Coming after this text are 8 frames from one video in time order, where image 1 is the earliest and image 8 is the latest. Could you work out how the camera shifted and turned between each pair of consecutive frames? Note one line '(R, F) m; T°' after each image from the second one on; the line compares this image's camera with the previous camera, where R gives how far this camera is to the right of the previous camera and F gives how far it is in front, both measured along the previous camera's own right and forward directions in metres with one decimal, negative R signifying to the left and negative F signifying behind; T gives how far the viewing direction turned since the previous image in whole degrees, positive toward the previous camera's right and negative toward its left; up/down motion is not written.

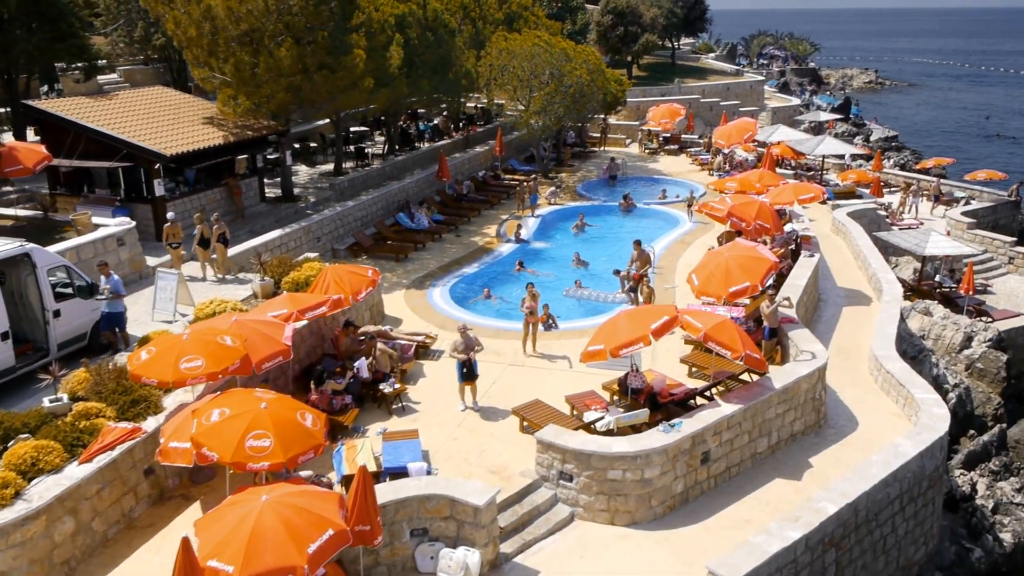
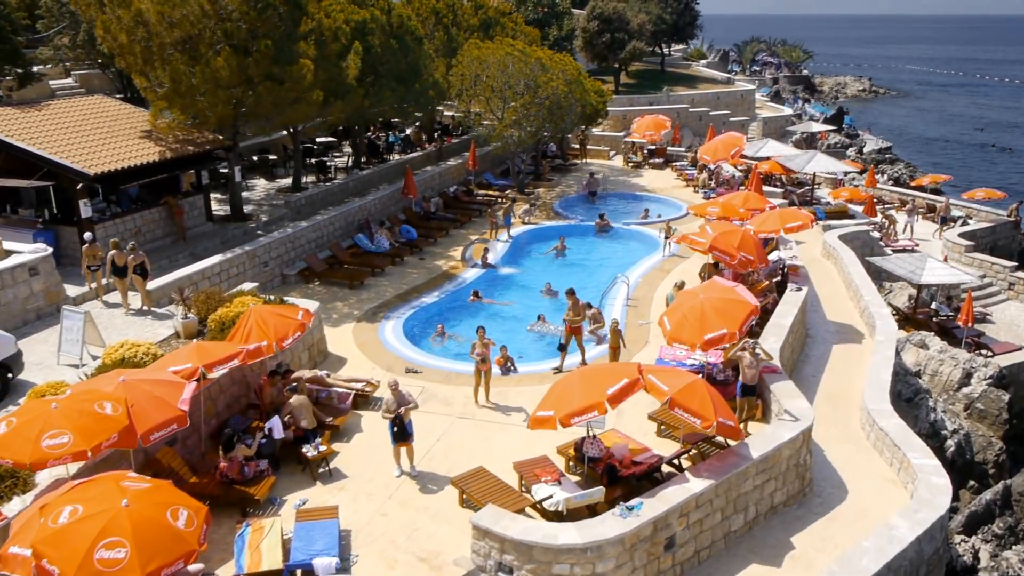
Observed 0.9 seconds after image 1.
(+0.7, +1.7) m; 0°
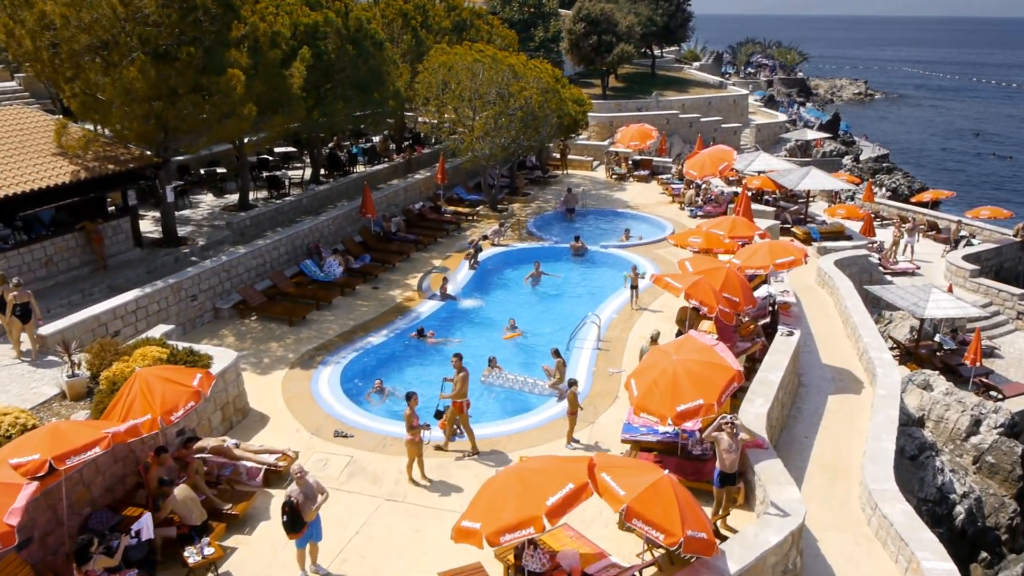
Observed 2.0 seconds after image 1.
(+0.8, +2.2) m; 0°
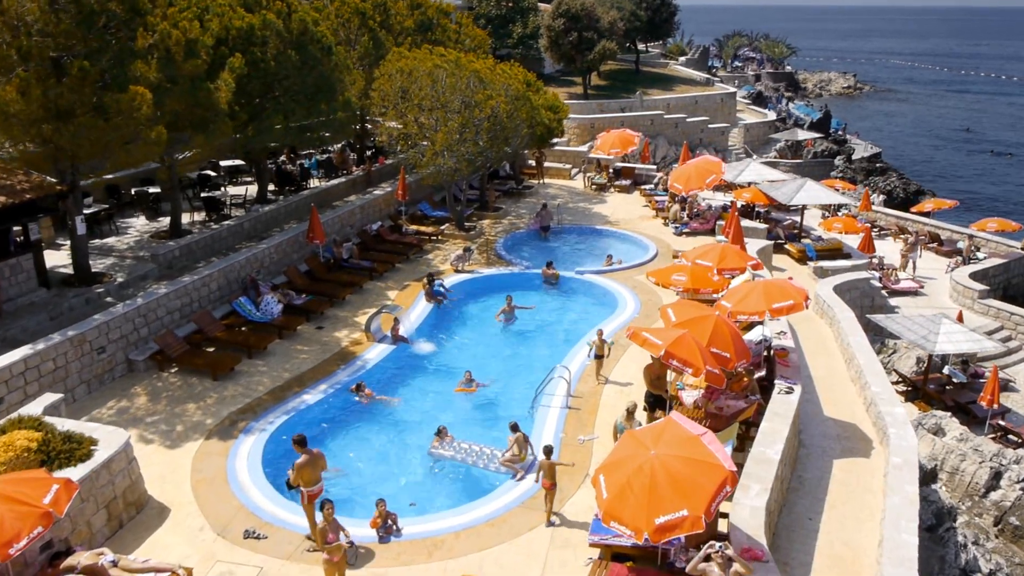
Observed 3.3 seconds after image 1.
(+0.6, +2.4) m; +1°
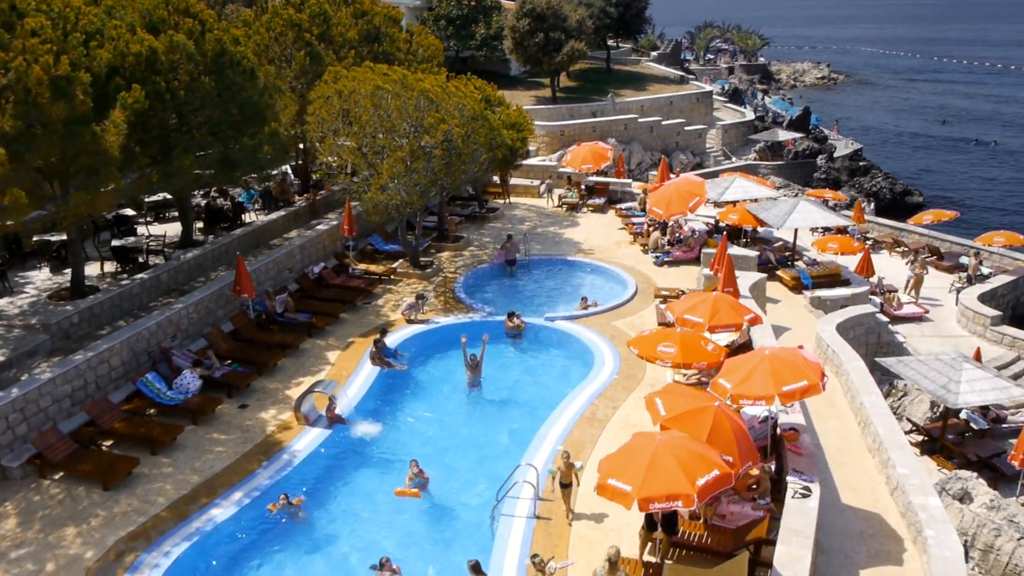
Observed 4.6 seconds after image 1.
(+0.4, +2.7) m; +1°
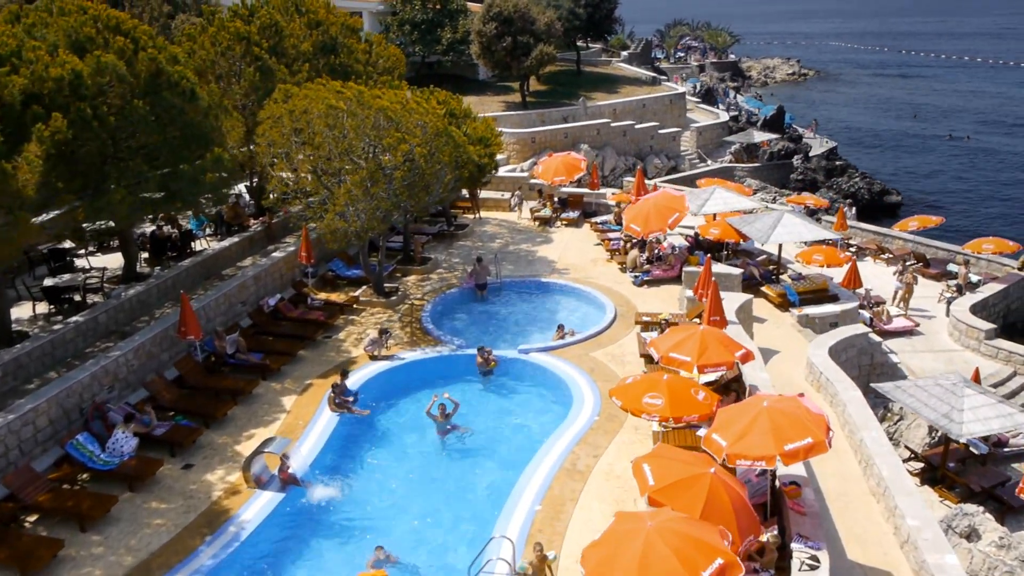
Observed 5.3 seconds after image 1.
(+0.1, +1.4) m; +2°
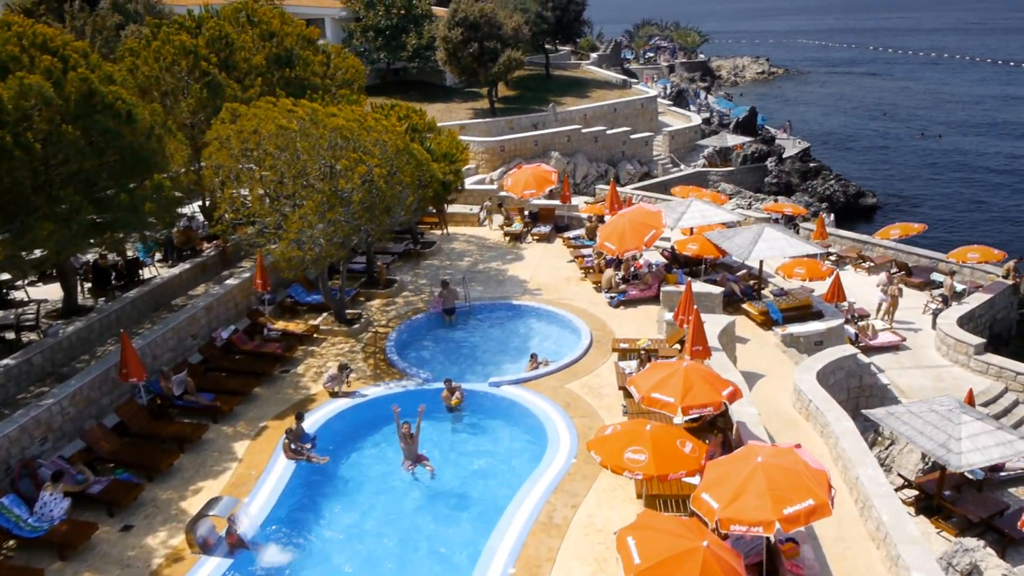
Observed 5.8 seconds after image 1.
(+0.1, +1.1) m; +2°
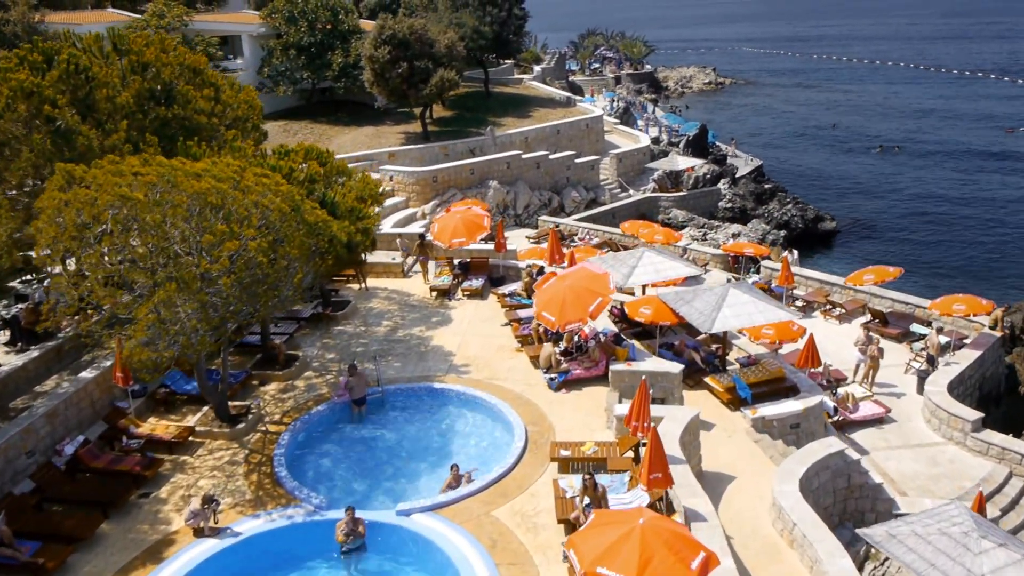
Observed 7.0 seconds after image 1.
(+0.7, +3.3) m; +3°
